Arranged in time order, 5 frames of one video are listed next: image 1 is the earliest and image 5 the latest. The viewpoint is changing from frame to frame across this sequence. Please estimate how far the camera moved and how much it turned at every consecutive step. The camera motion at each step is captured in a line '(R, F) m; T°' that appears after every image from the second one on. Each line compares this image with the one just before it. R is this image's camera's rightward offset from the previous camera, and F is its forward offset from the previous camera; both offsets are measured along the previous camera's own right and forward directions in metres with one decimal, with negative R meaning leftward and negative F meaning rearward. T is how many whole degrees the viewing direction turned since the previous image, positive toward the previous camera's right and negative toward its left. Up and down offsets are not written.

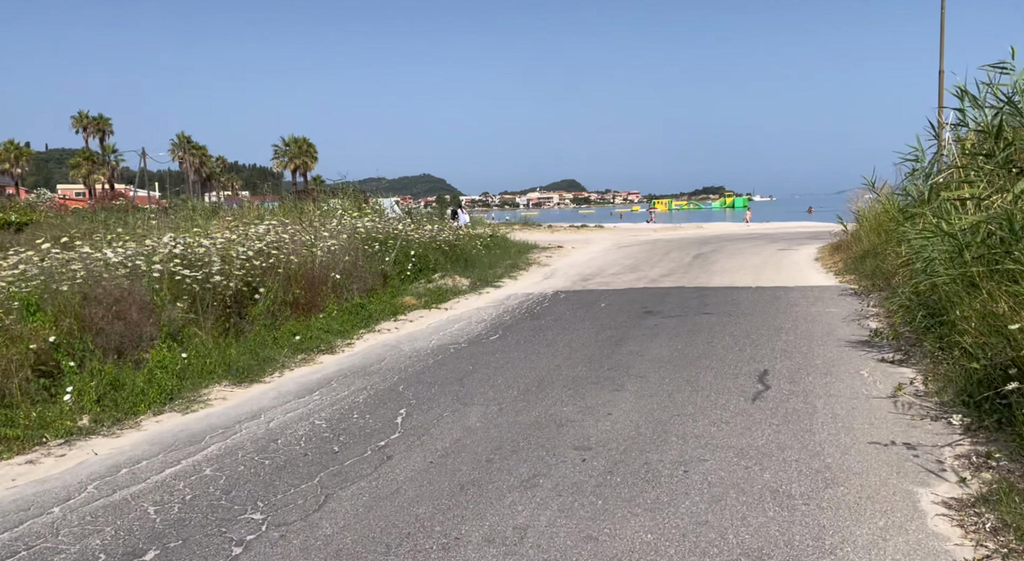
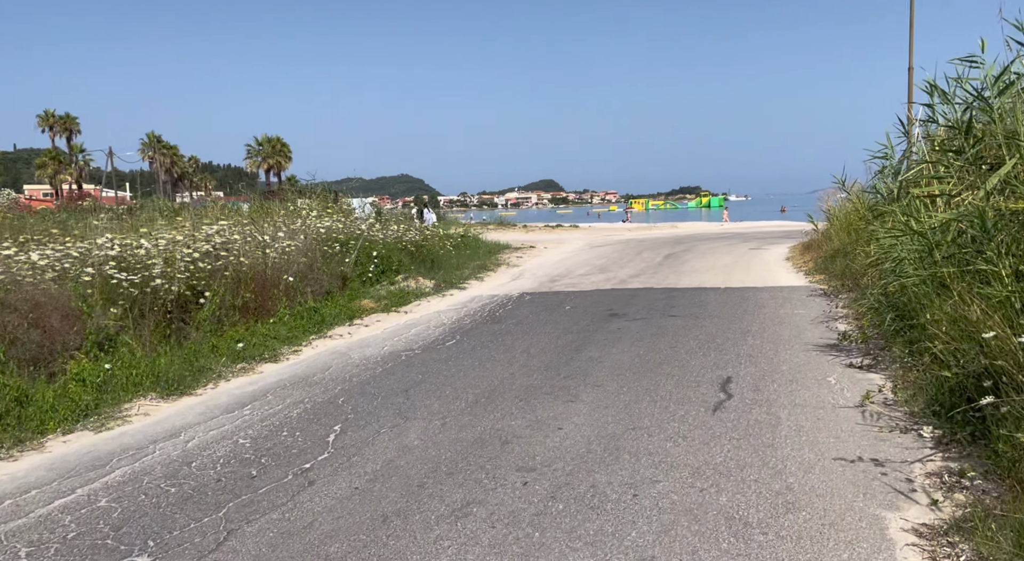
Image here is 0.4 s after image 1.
(+0.2, +0.4) m; +2°
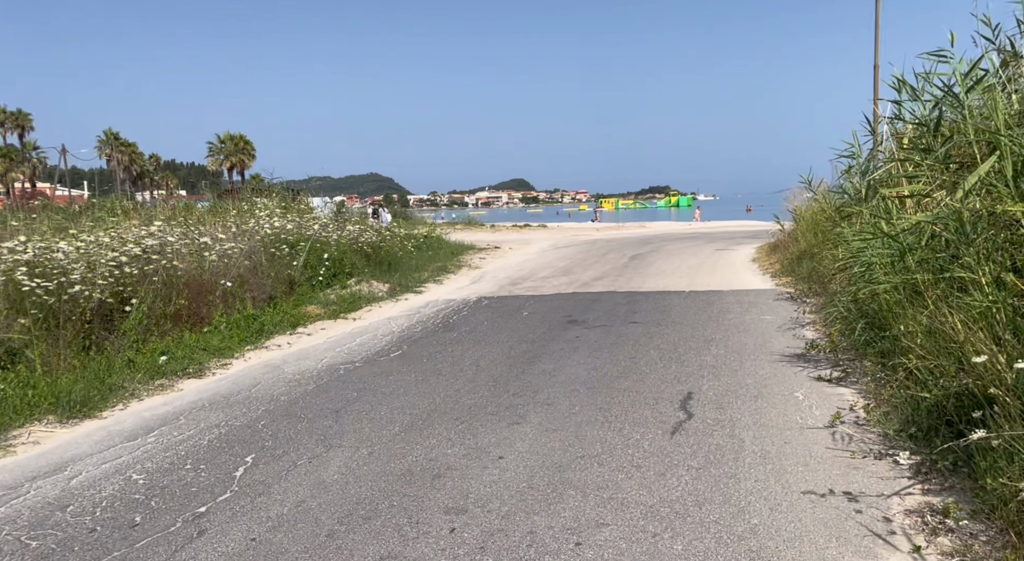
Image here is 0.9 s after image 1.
(+0.2, +0.5) m; +2°
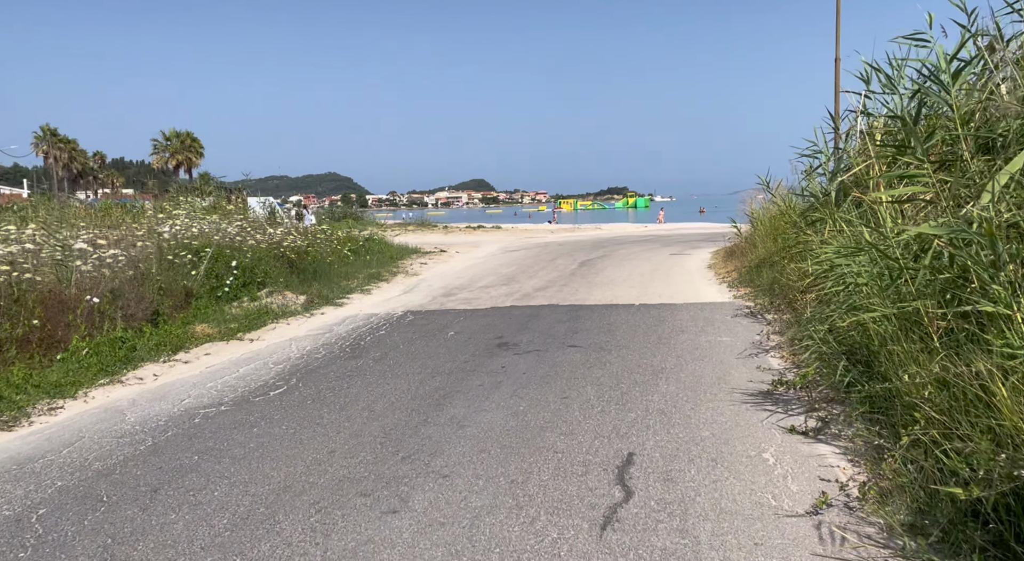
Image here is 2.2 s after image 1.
(+0.4, +1.4) m; +3°
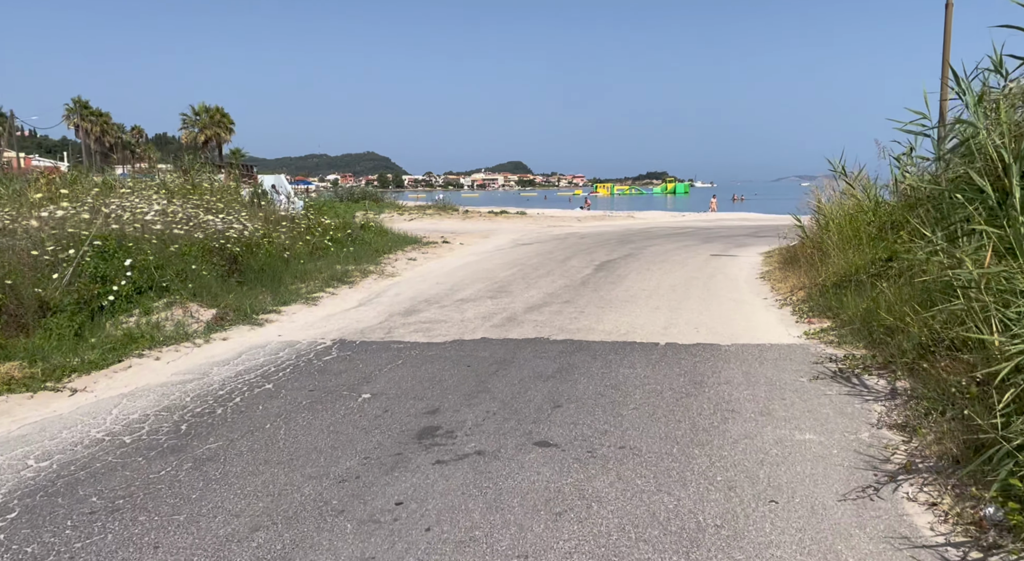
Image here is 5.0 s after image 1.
(+0.6, +3.3) m; -2°
